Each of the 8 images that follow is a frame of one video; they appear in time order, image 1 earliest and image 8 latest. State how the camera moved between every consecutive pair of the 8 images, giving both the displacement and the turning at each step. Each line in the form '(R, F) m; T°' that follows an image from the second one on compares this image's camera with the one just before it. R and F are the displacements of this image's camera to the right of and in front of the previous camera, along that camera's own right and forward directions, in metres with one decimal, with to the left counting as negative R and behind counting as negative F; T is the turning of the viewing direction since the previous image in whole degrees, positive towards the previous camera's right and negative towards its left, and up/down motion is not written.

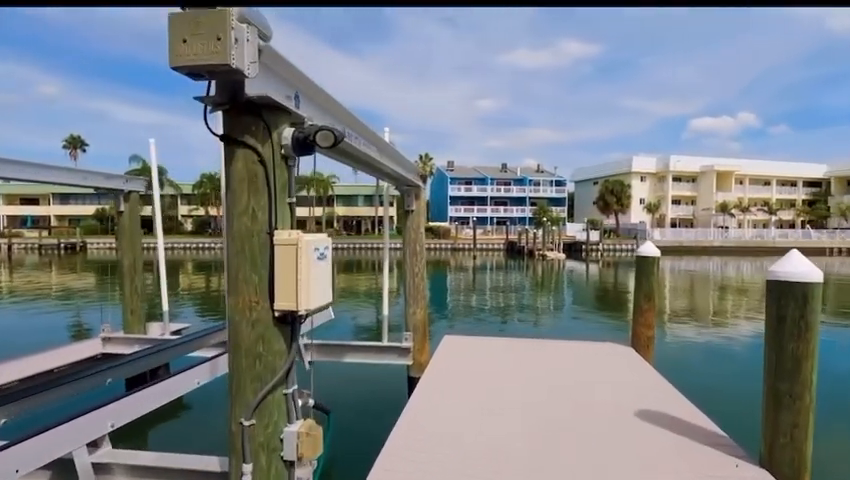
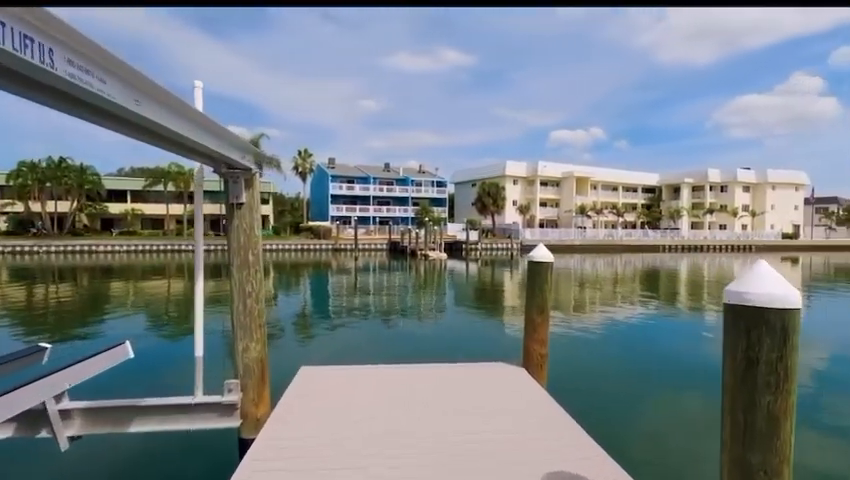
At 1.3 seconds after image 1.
(+0.2, +0.6) m; +15°
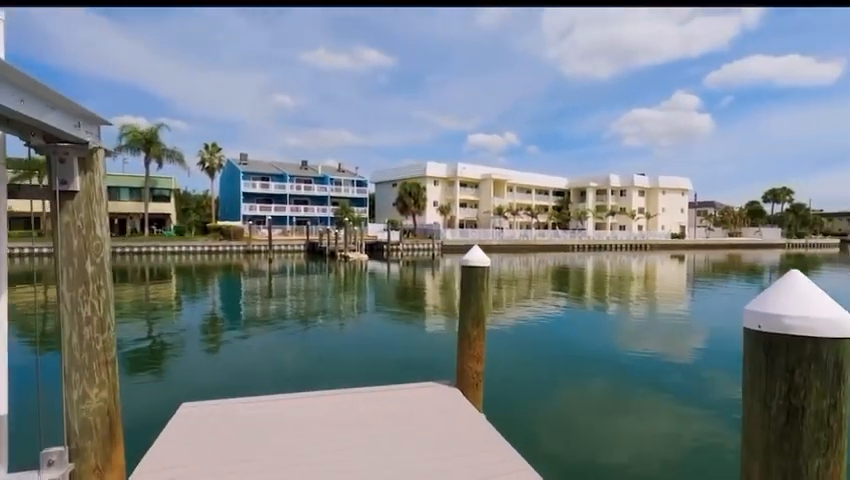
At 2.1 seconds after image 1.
(0.0, +0.3) m; +10°
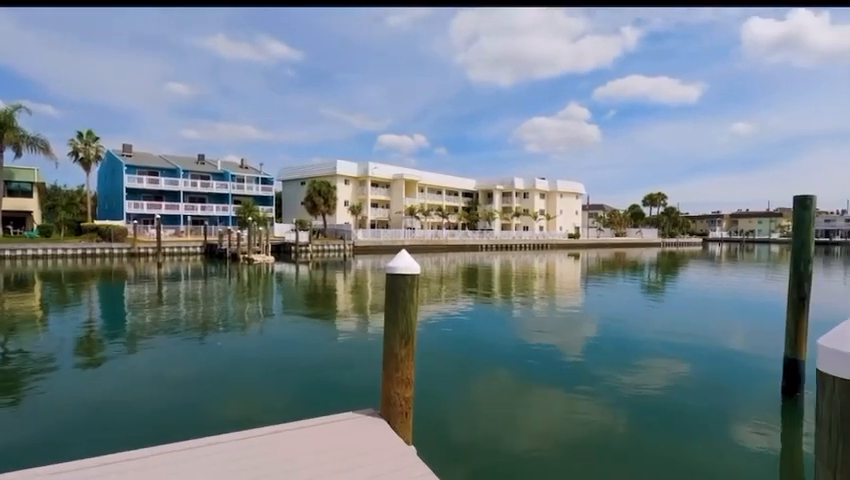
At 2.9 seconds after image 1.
(0.0, +0.3) m; +11°
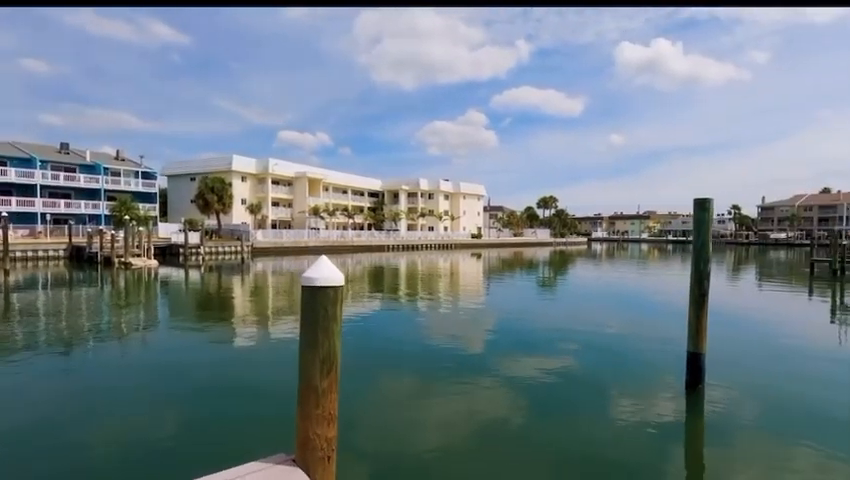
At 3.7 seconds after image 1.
(-0.1, +0.3) m; +12°
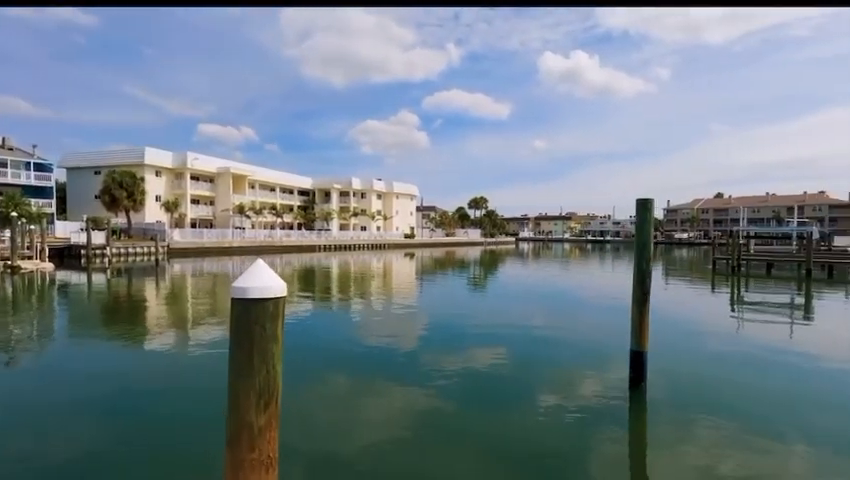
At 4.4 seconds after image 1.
(-0.1, +0.2) m; +9°
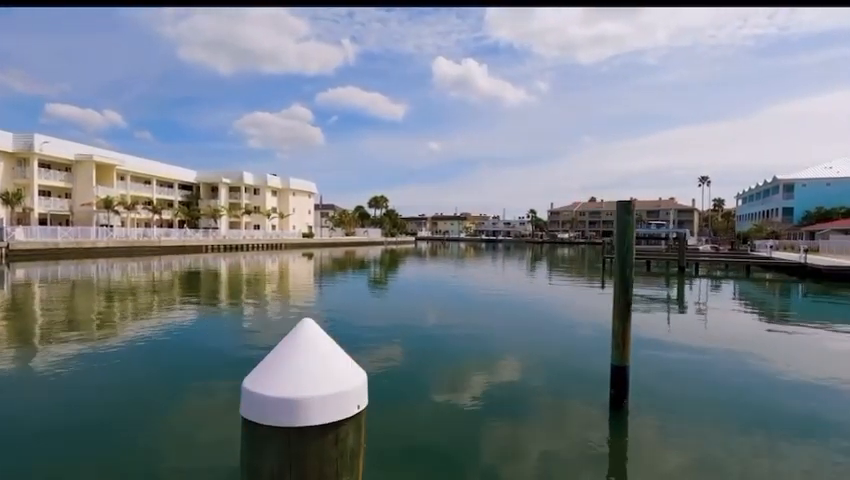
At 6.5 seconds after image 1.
(-0.4, +0.6) m; +13°
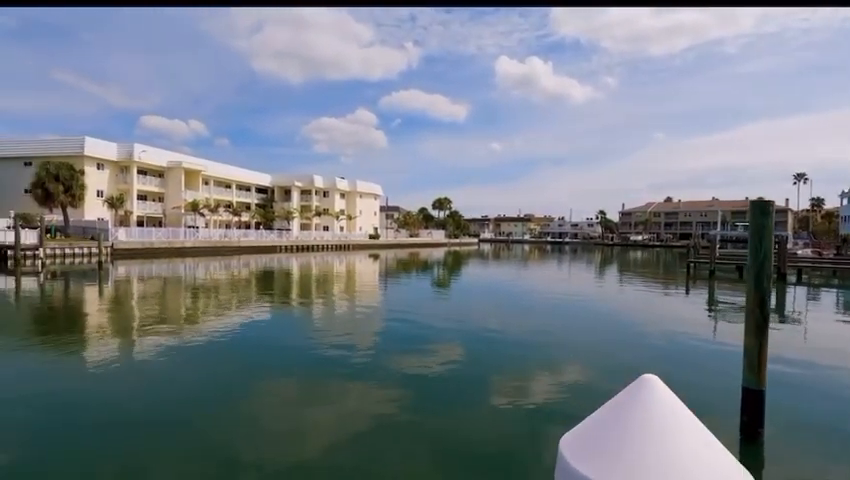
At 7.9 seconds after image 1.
(-0.3, +0.1) m; -8°
